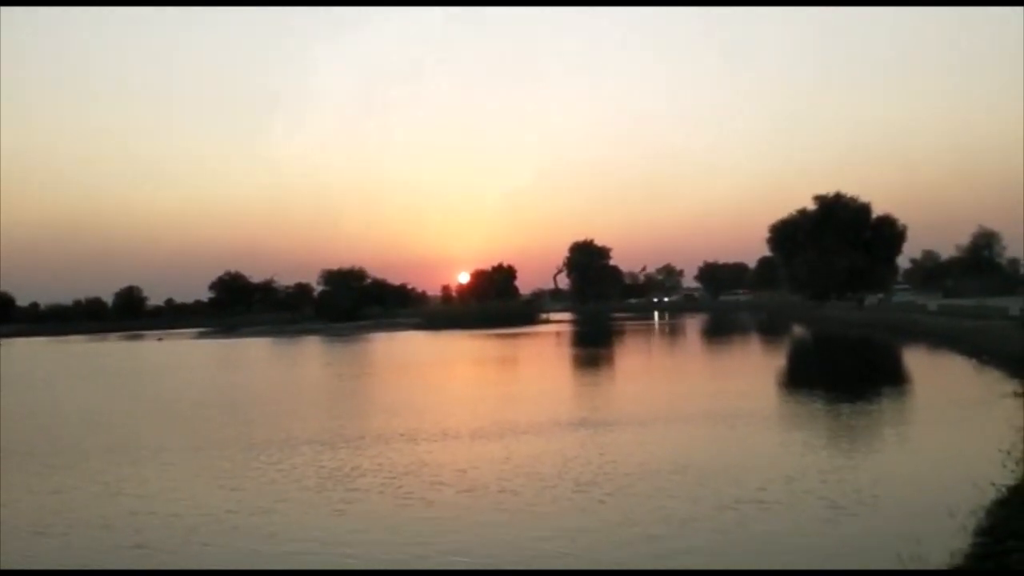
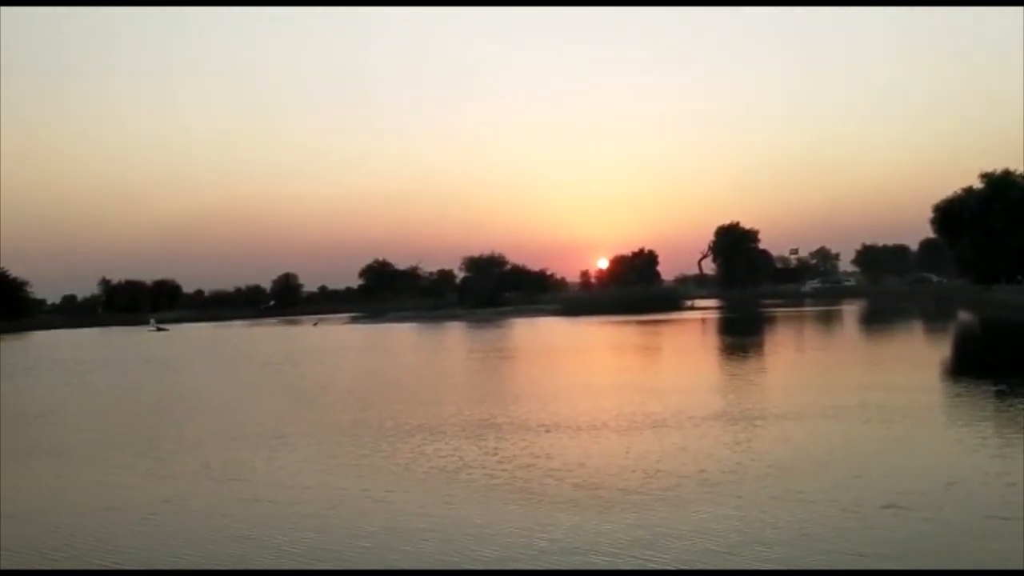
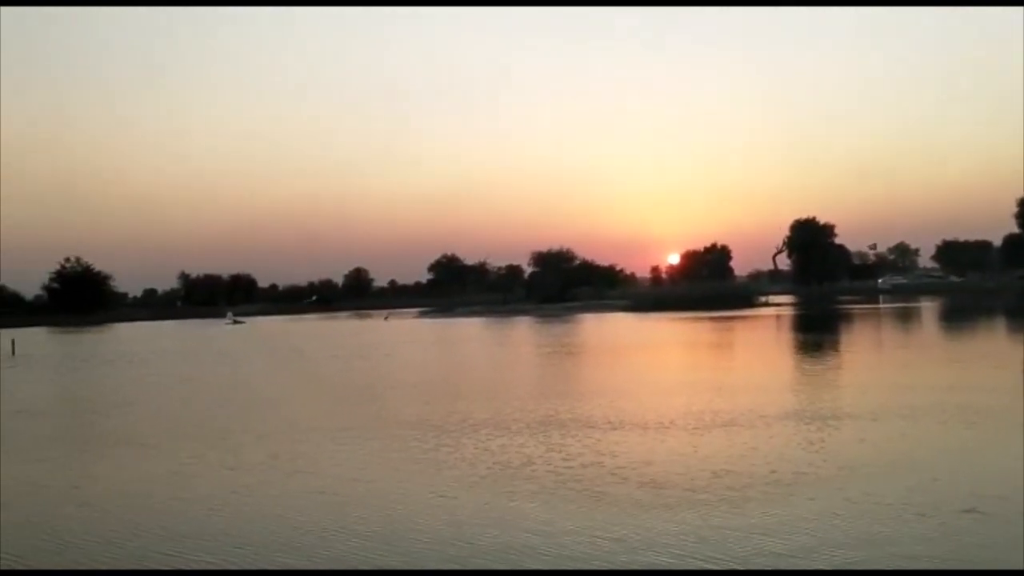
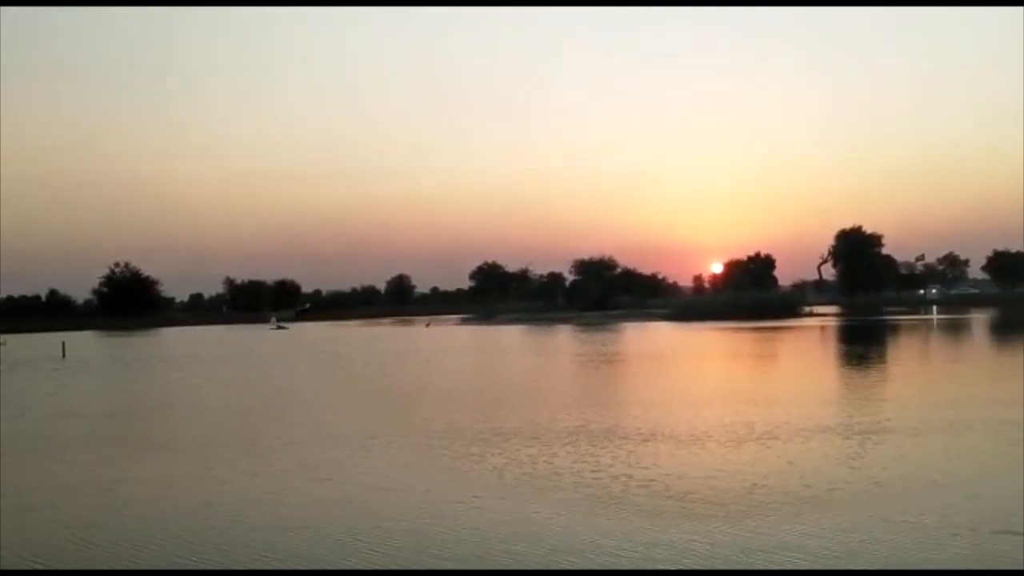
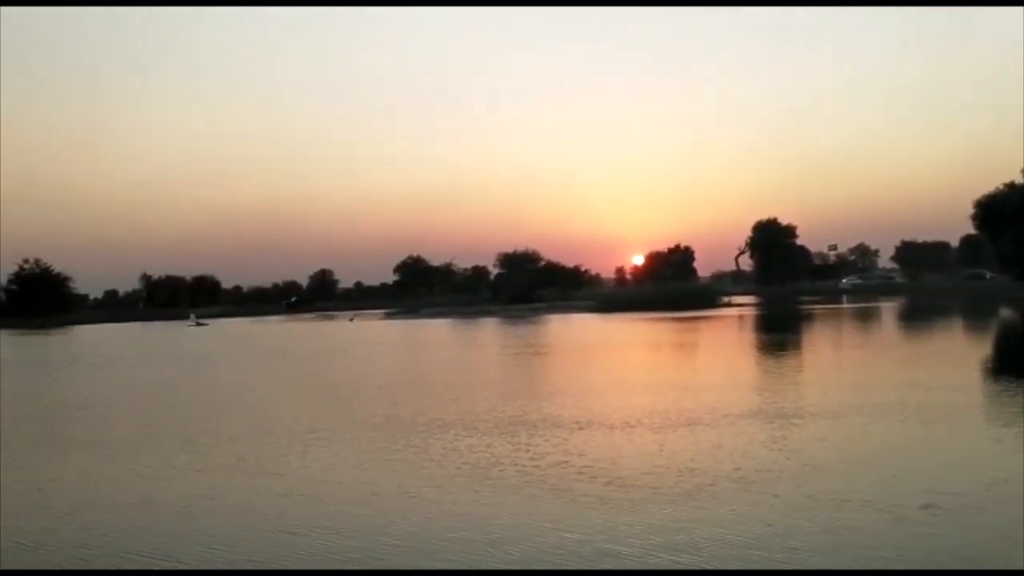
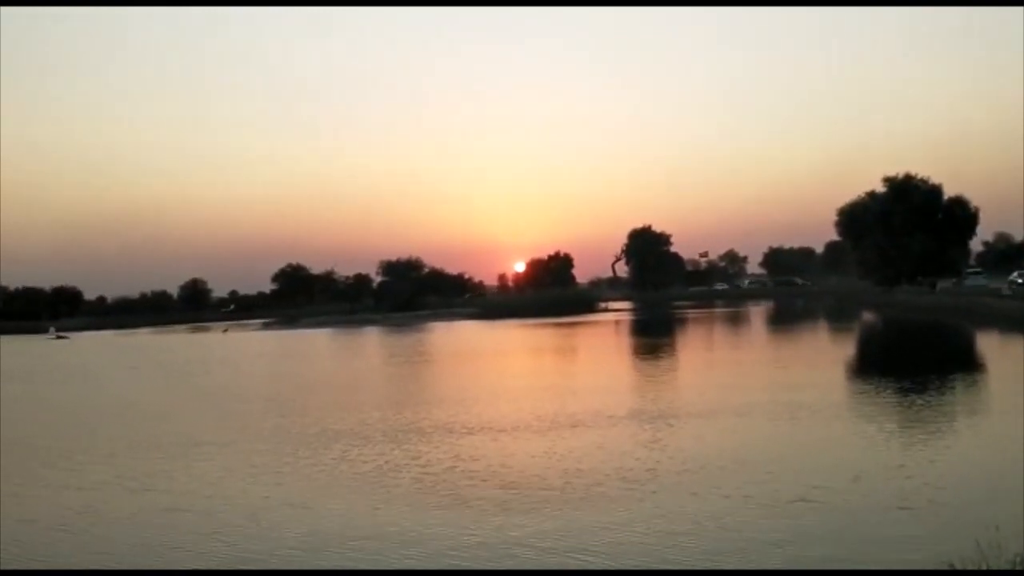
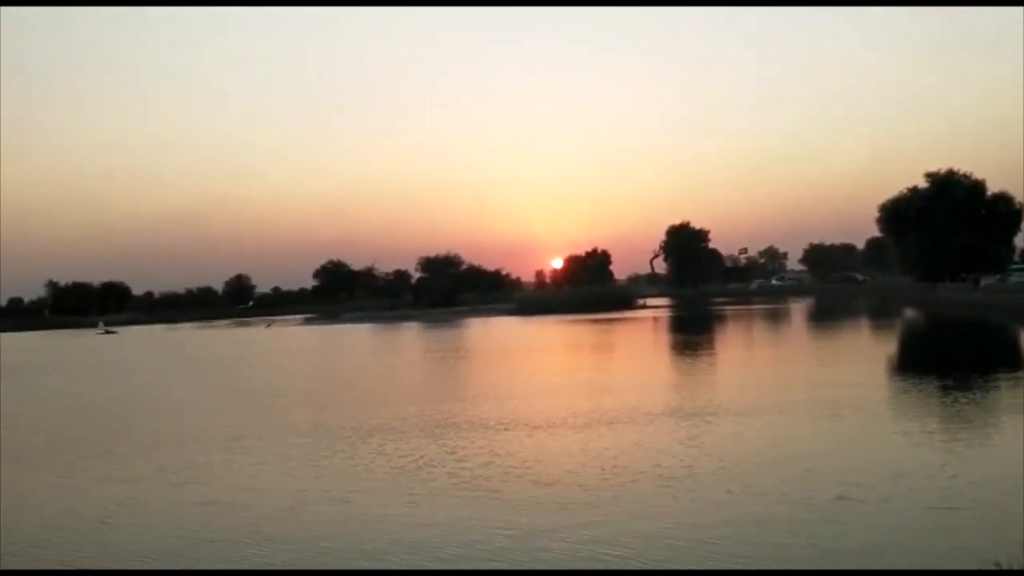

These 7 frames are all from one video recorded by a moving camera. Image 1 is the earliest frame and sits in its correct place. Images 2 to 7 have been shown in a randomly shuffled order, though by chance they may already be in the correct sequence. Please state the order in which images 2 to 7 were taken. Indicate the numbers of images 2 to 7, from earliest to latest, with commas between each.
6, 7, 2, 5, 3, 4
